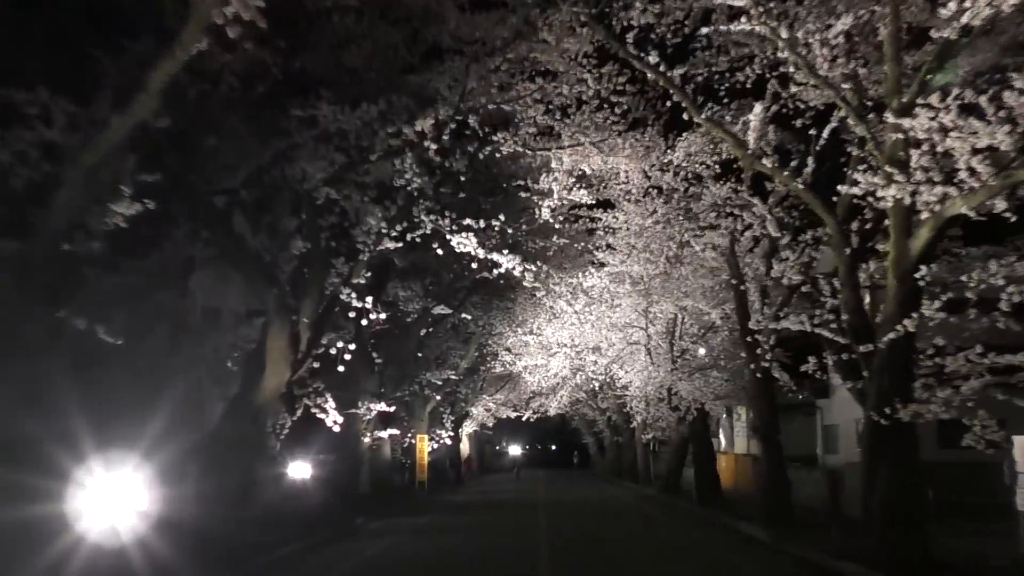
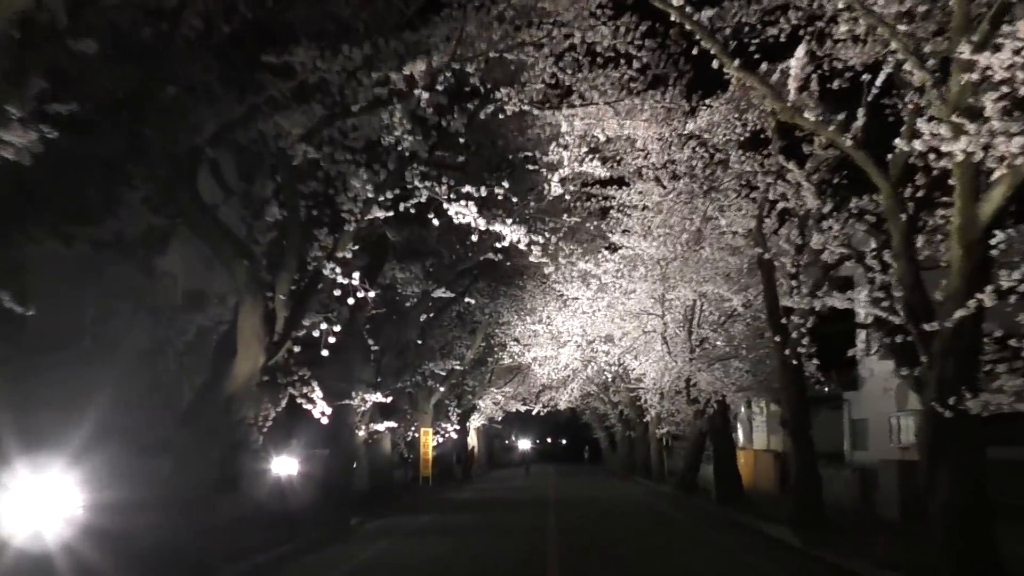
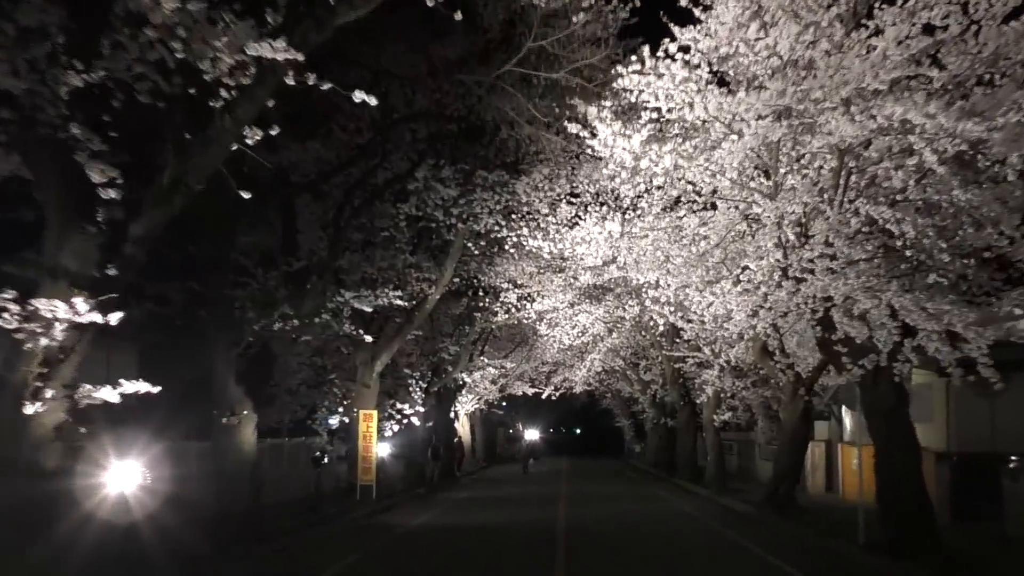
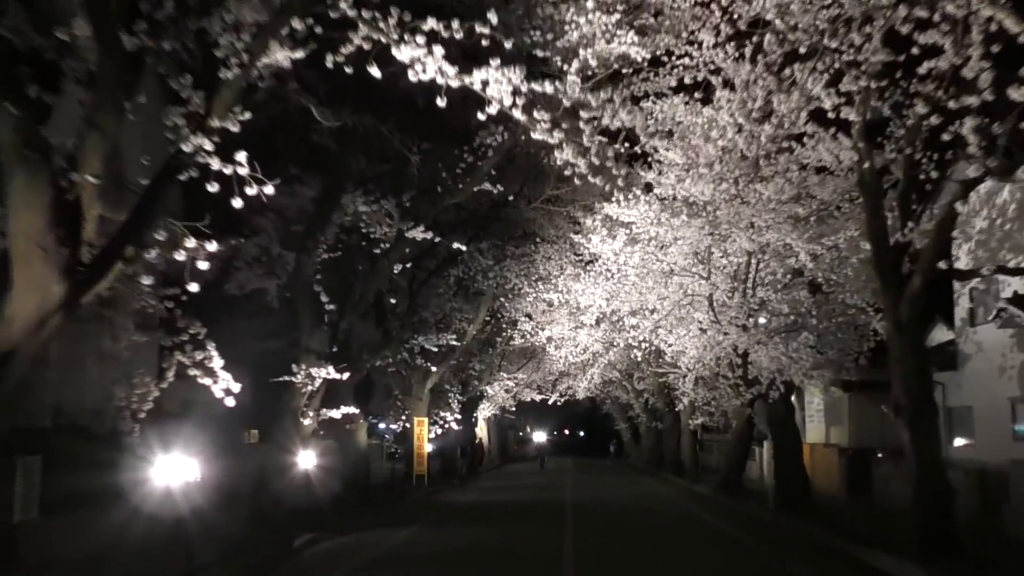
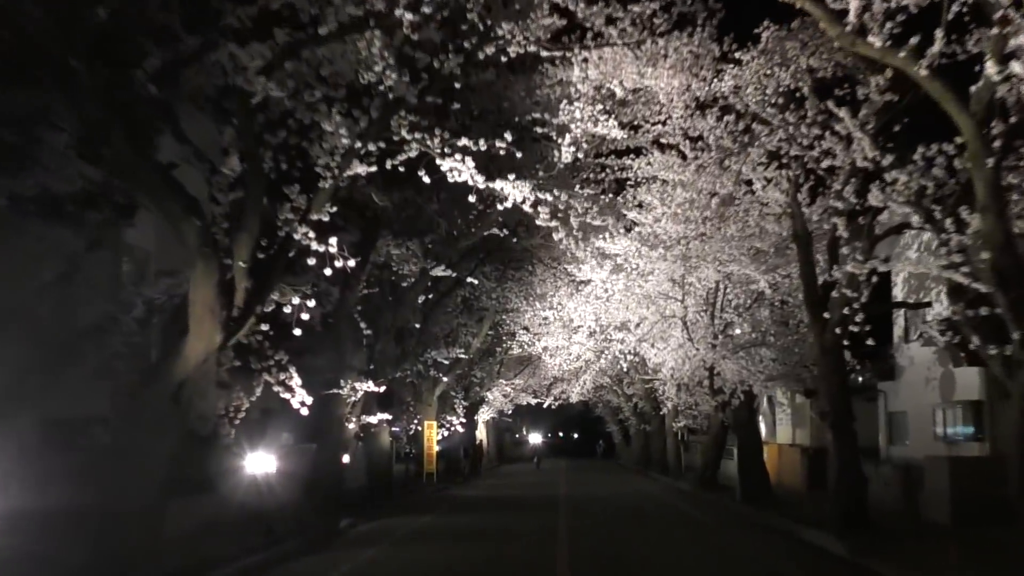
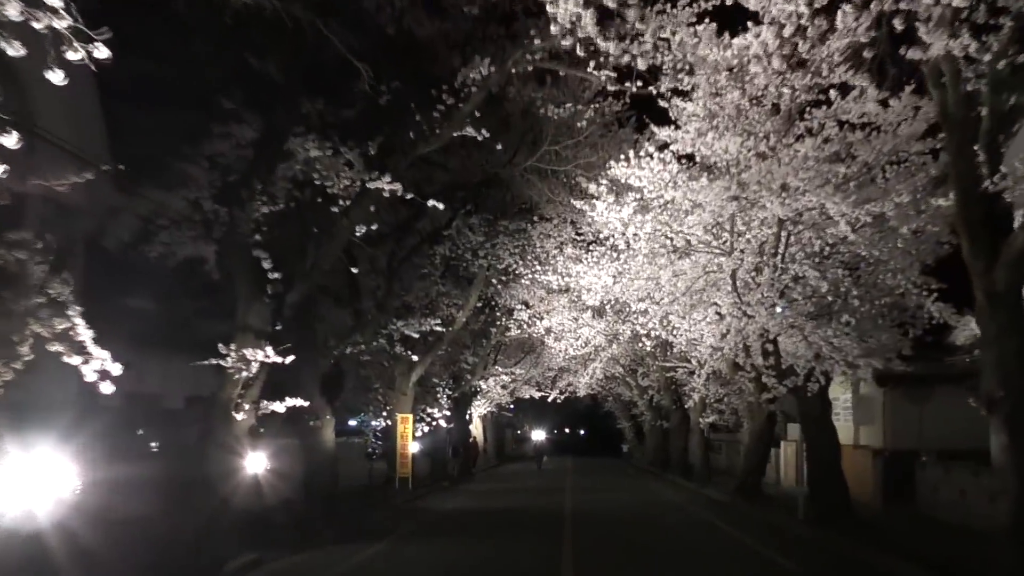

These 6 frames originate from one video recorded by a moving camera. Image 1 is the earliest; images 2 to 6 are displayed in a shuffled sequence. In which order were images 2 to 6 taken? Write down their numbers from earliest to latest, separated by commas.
2, 5, 4, 6, 3
